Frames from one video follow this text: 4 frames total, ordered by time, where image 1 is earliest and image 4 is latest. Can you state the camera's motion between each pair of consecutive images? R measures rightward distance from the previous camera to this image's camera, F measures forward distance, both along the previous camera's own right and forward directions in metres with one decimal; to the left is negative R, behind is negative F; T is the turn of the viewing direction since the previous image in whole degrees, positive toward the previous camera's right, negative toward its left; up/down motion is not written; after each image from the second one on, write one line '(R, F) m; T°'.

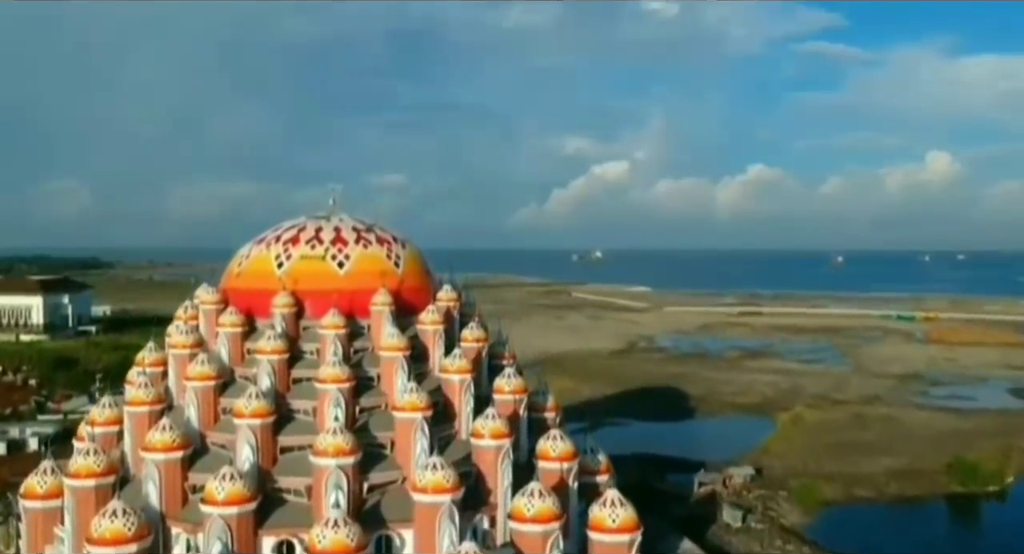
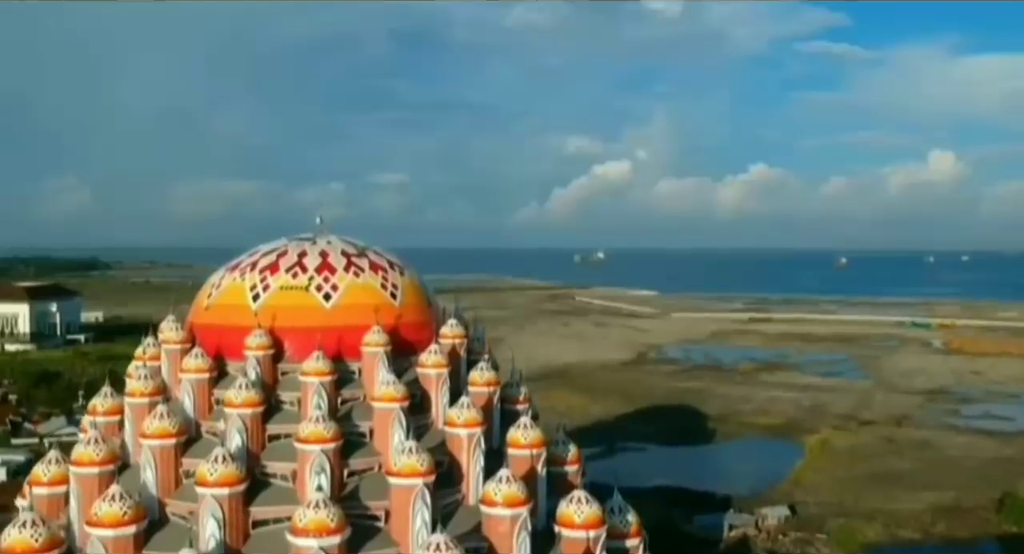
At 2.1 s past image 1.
(-0.2, +2.2) m; 0°
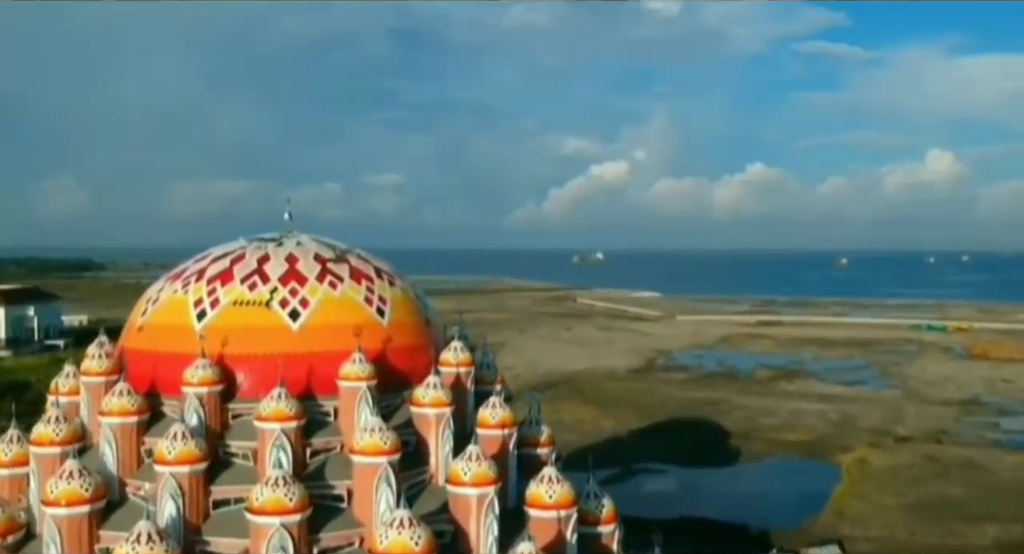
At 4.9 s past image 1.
(-0.2, +2.9) m; 0°
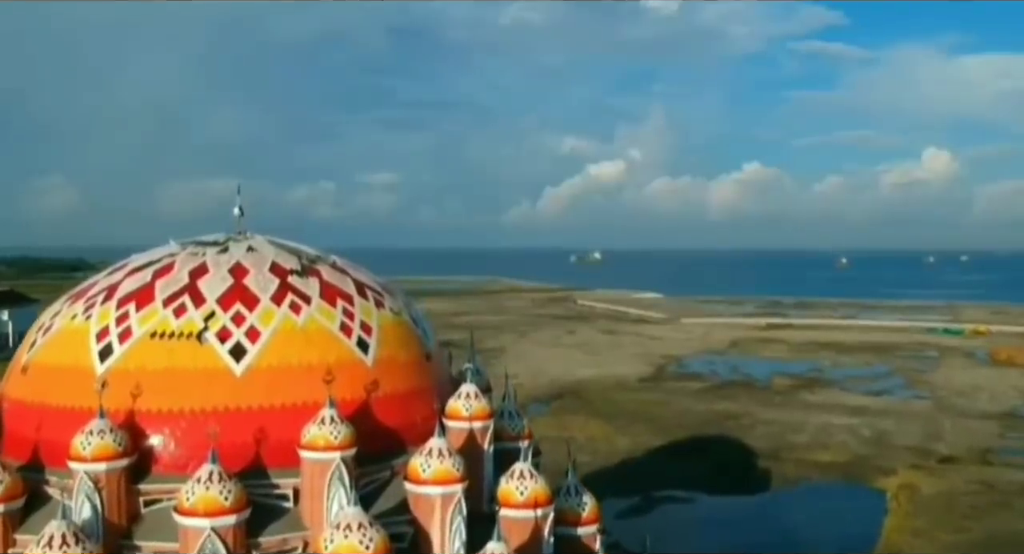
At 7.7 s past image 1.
(-0.3, +2.9) m; 0°
